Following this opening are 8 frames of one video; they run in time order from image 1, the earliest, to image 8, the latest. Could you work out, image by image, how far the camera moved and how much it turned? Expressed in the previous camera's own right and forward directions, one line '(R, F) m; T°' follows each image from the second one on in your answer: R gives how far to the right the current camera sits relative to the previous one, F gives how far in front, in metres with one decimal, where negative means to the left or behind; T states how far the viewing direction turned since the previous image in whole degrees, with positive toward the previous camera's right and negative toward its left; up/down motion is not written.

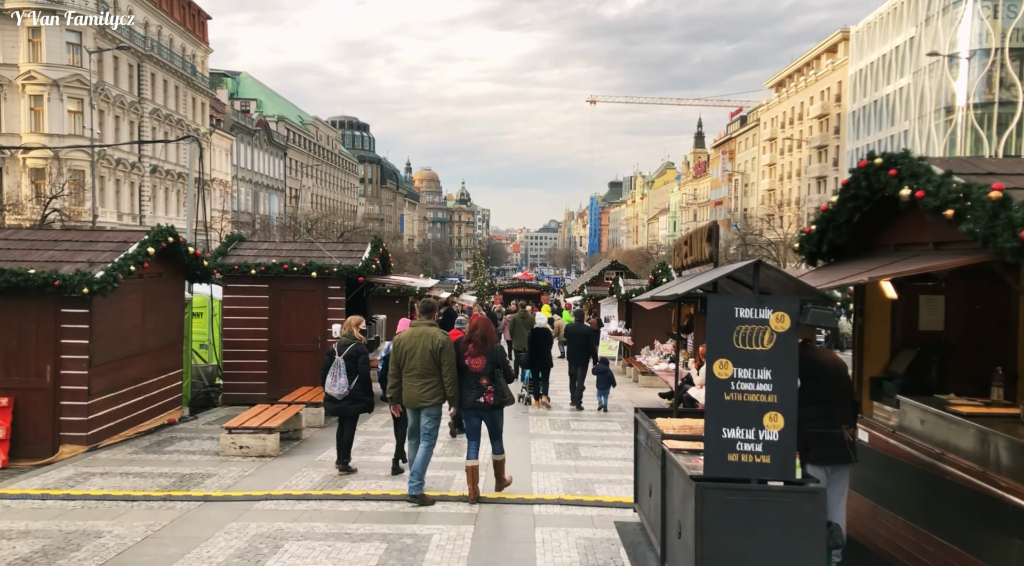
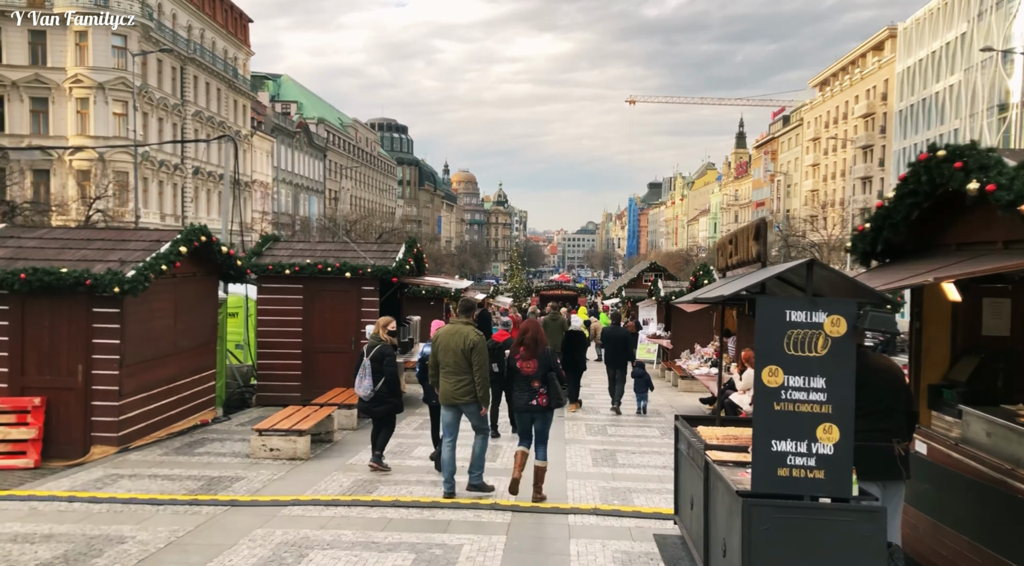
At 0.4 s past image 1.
(0.0, +0.3) m; -2°
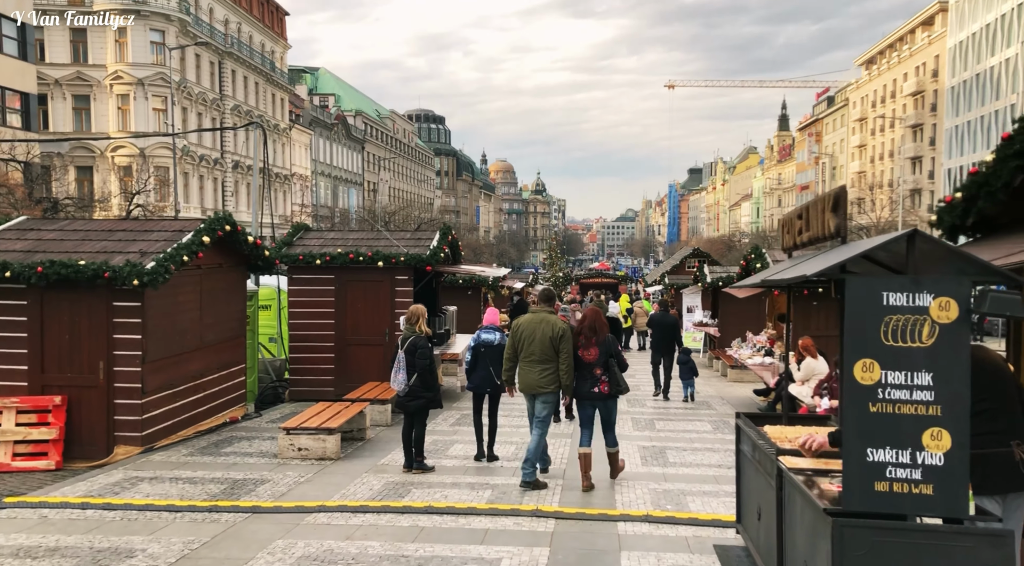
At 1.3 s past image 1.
(0.0, +0.7) m; -3°
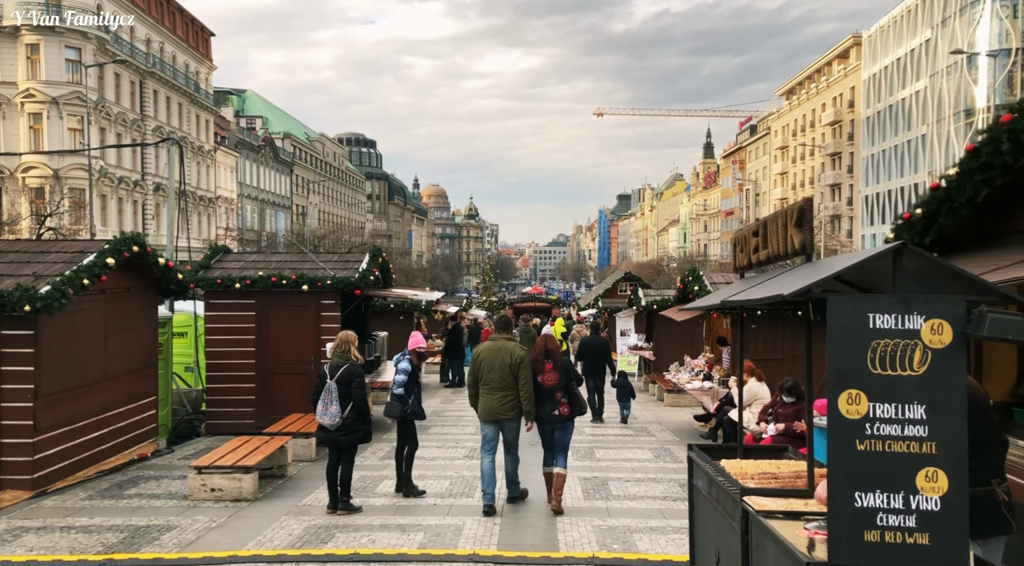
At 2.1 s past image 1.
(0.0, +0.6) m; +4°
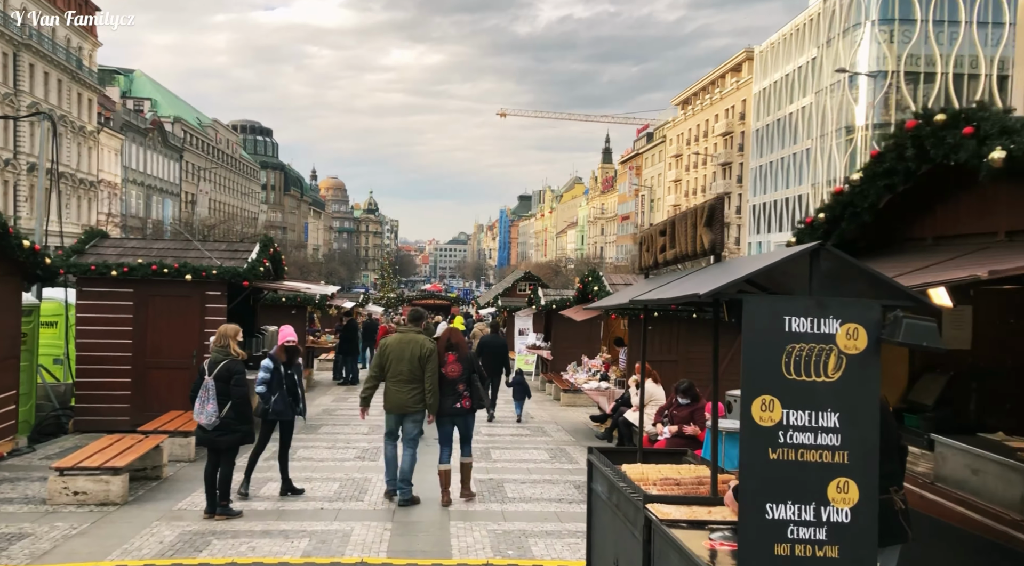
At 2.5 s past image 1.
(0.0, +0.3) m; +6°
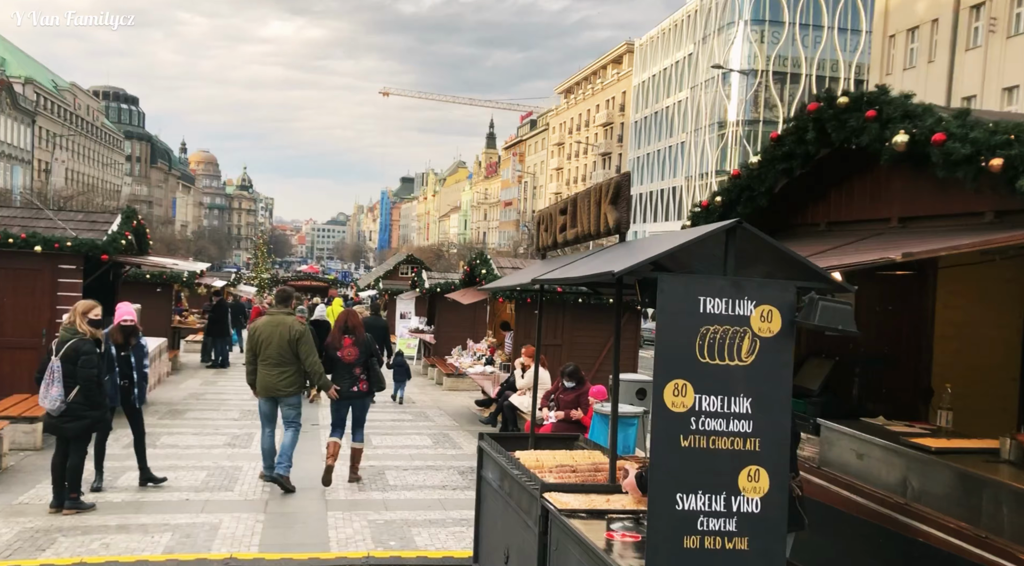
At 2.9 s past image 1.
(-0.1, +0.3) m; +8°
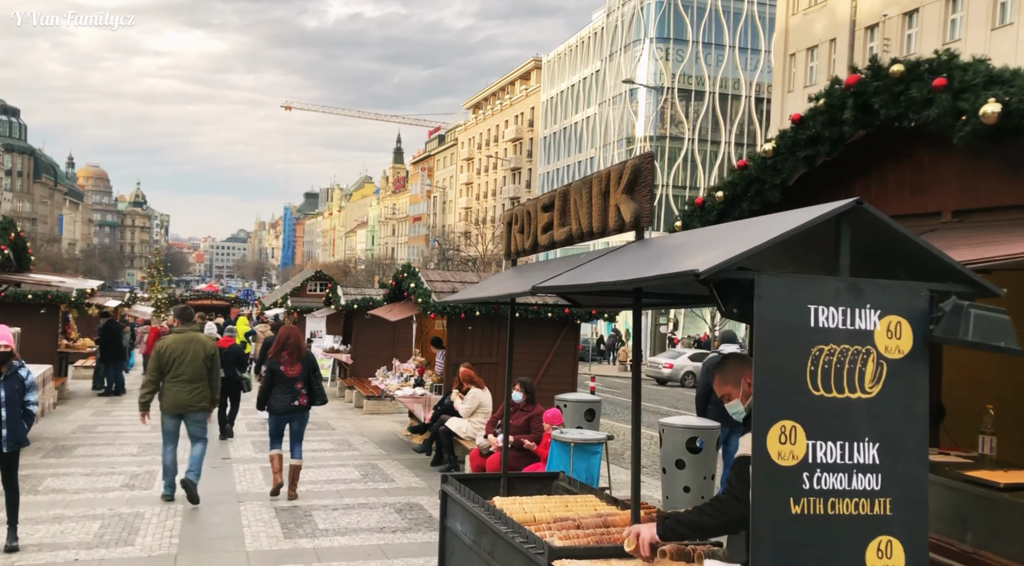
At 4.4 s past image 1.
(-0.3, +1.0) m; +6°
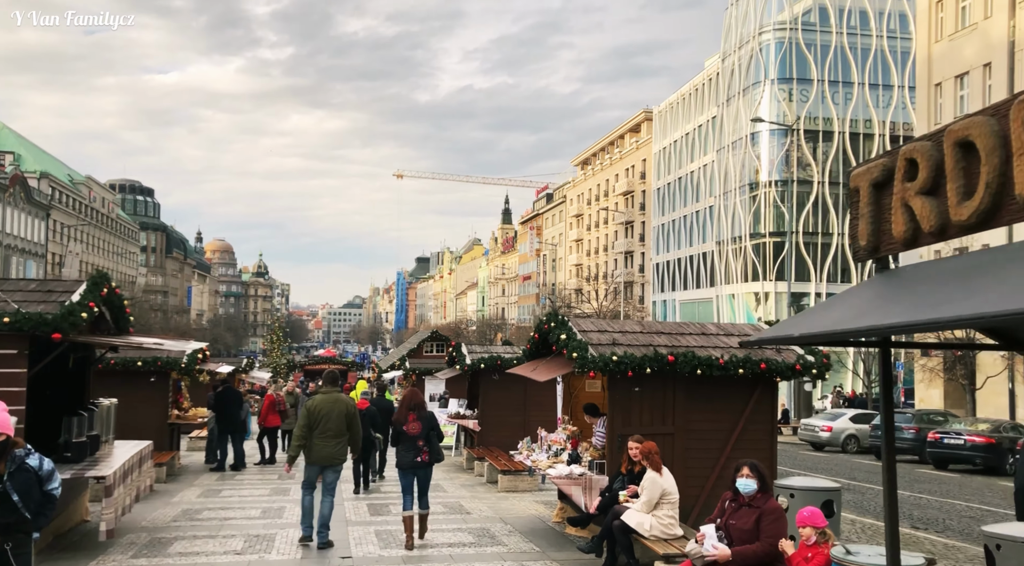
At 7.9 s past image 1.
(-0.8, +2.6) m; -7°
